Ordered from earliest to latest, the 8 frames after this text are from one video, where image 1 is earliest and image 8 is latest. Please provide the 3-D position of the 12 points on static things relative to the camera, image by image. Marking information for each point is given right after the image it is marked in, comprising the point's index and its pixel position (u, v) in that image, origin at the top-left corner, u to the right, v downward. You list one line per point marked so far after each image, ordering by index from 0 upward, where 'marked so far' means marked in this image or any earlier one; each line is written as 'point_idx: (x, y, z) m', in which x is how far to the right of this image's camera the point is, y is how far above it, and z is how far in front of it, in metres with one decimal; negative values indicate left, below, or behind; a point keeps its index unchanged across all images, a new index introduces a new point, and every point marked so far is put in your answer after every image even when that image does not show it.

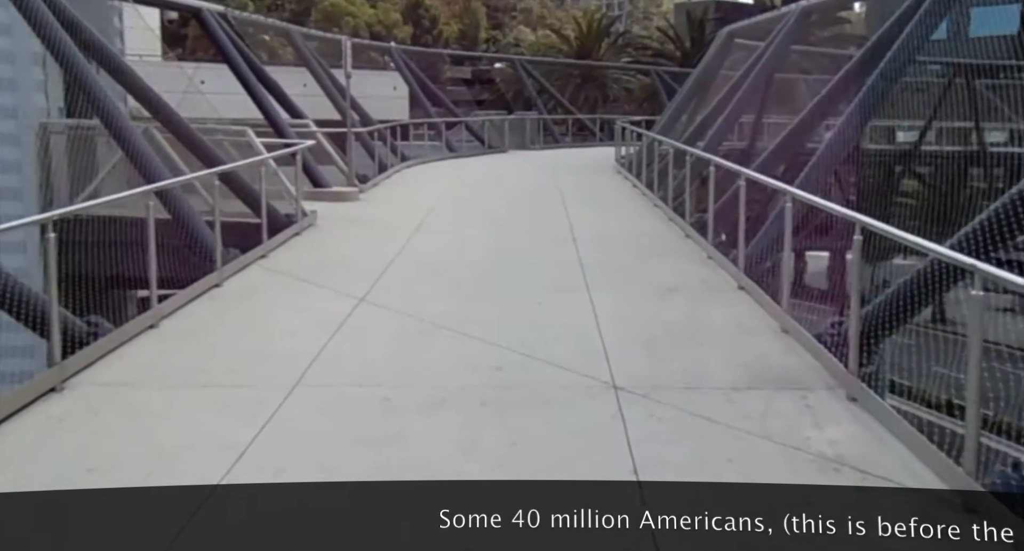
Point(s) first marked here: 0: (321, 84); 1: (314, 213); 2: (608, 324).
0: (-3.9, +3.9, +17.8) m
1: (-2.3, +0.7, +10.3) m
2: (+0.7, -0.3, +5.8) m
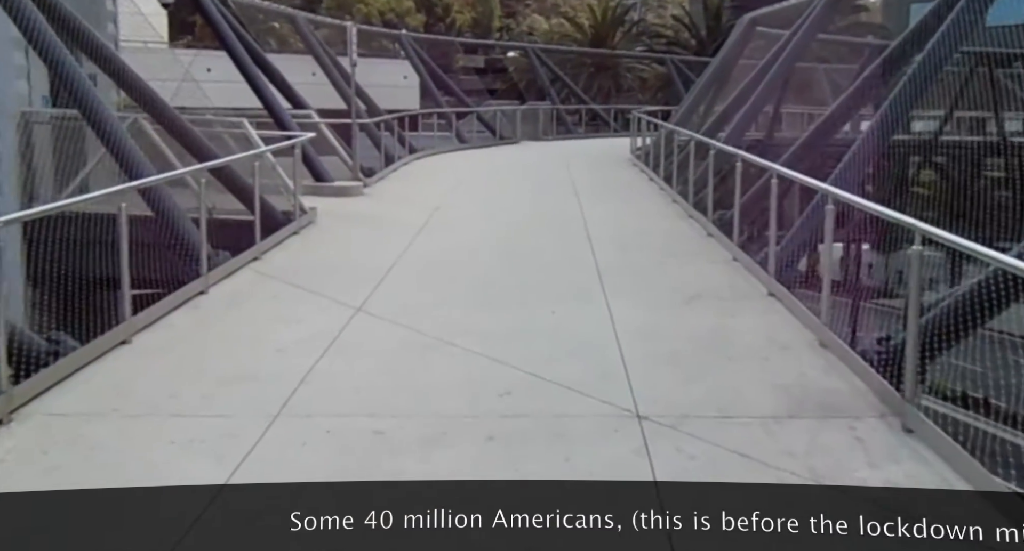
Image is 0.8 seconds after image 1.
0: (-3.6, +4.0, +17.2) m
1: (-2.2, +0.7, +9.8) m
2: (+0.7, -0.4, +5.2) m
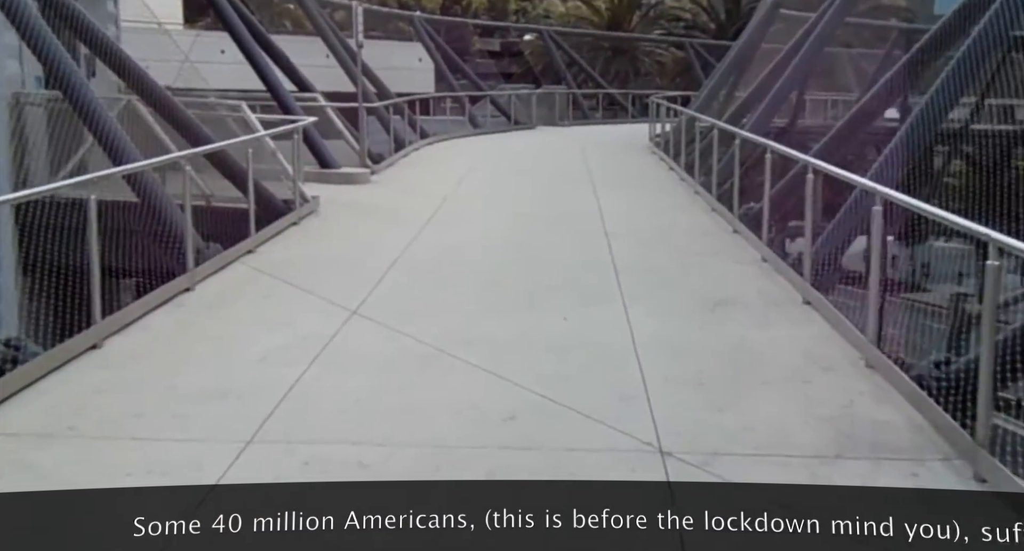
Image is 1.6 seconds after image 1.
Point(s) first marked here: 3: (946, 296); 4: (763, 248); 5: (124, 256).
0: (-3.3, +4.2, +16.7) m
1: (-2.1, +0.8, +9.3) m
2: (+0.8, -0.4, +4.7) m
3: (+2.0, -0.1, +4.1) m
4: (+2.1, +0.2, +7.2) m
5: (-2.4, +0.1, +5.4) m
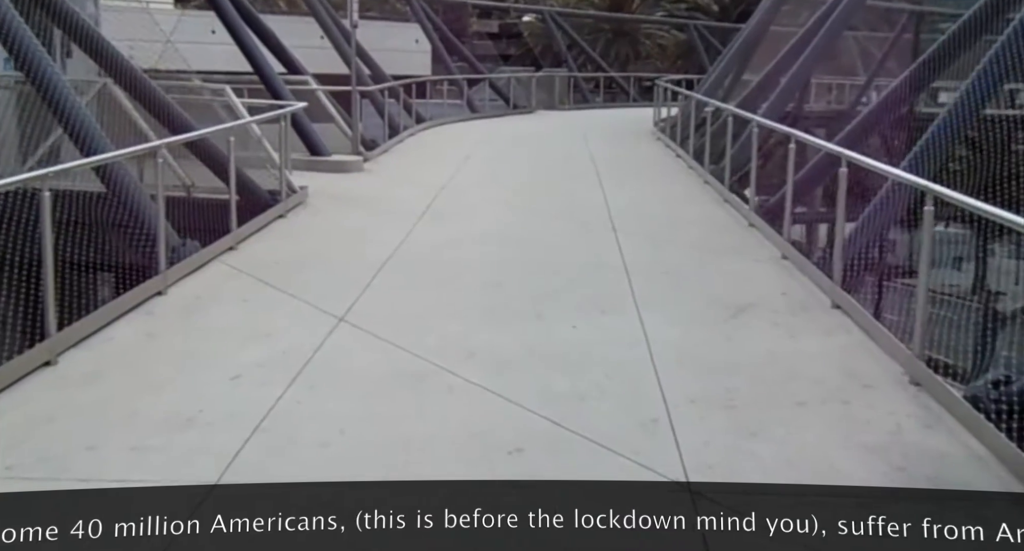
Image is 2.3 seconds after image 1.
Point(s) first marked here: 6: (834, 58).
0: (-3.3, +4.4, +16.1) m
1: (-2.1, +0.9, +8.8) m
2: (+0.8, -0.5, +4.2) m
3: (+2.0, -0.1, +3.6) m
4: (+2.1, +0.2, +6.7) m
5: (-2.4, +0.1, +4.9) m
6: (+5.6, +3.8, +15.1) m
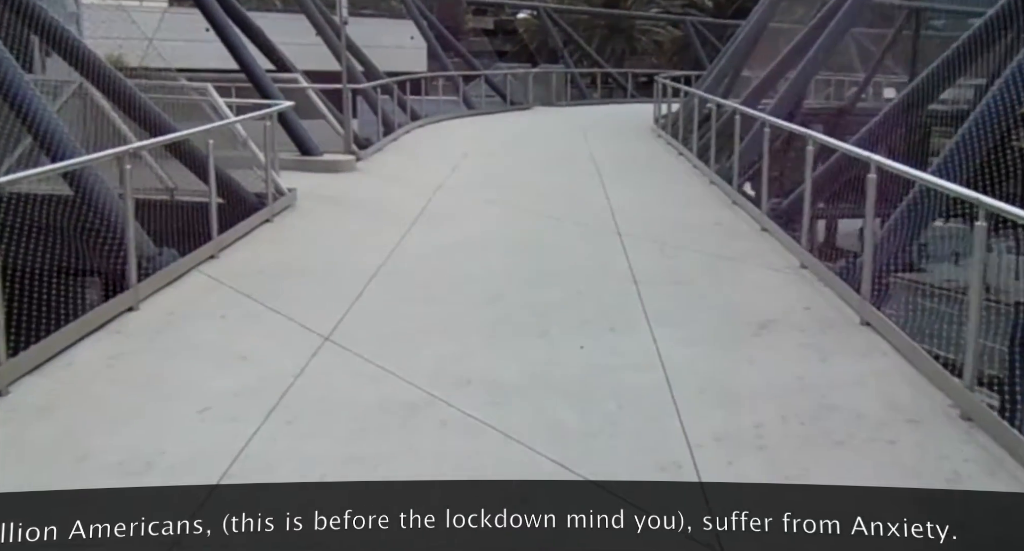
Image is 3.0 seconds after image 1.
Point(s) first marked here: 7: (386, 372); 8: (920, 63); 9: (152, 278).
0: (-3.4, +4.4, +15.6) m
1: (-2.1, +0.8, +8.3) m
2: (+0.8, -0.5, +3.8) m
3: (+2.0, -0.2, +3.2) m
4: (+2.1, +0.2, +6.3) m
5: (-2.4, 0.0, +4.4) m
6: (+5.5, +3.7, +14.7) m
7: (-0.6, -0.4, +4.2) m
8: (+7.0, +3.6, +15.1) m
9: (-2.2, 0.0, +5.4) m
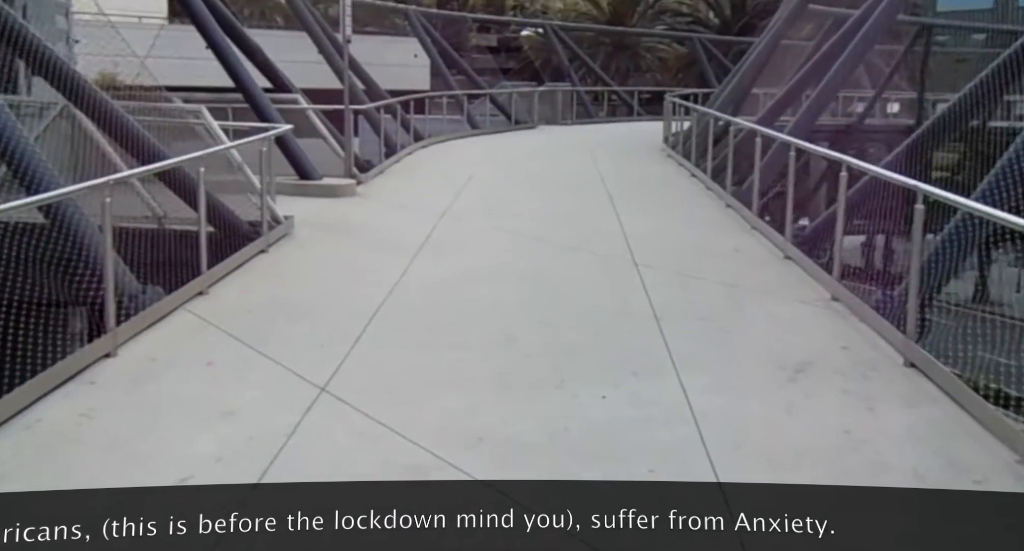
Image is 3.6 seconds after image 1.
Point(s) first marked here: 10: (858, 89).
0: (-3.3, +4.0, +15.3) m
1: (-2.0, +0.5, +7.9) m
2: (+0.9, -0.7, +3.4) m
3: (+2.1, -0.4, +2.8) m
4: (+2.2, -0.1, +5.9) m
5: (-2.3, -0.2, +4.0) m
6: (+5.6, +3.4, +14.3) m
7: (-0.6, -0.6, +3.8) m
8: (+7.1, +3.2, +14.7) m
9: (-2.2, -0.3, +5.0) m
10: (+7.0, +3.8, +17.6) m
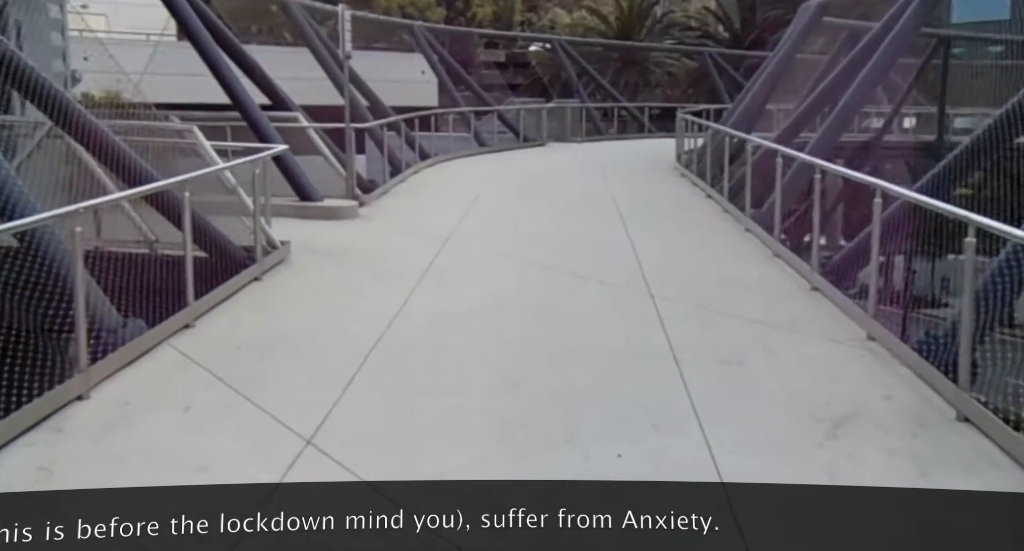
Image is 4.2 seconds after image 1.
0: (-3.2, +3.6, +15.0) m
1: (-1.9, +0.3, +7.6) m
2: (+0.9, -0.9, +3.0) m
3: (+2.1, -0.5, +2.4) m
4: (+2.2, -0.3, +5.5) m
5: (-2.3, -0.3, +3.6) m
6: (+5.7, +3.0, +13.9) m
7: (-0.5, -0.8, +3.4) m
8: (+7.3, +2.9, +14.3) m
9: (-2.1, -0.4, +4.6) m
10: (+7.1, +3.3, +17.2) m
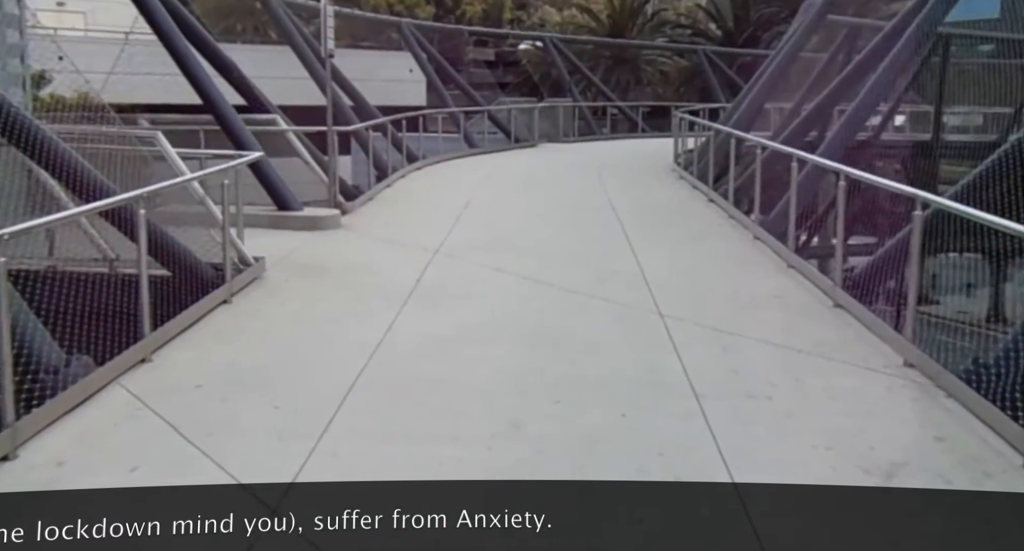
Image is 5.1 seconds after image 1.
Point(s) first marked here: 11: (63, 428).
0: (-3.3, +3.5, +14.4) m
1: (-2.0, +0.1, +7.0) m
2: (+0.9, -1.0, +2.4) m
3: (+2.1, -0.7, +1.8) m
4: (+2.2, -0.4, +4.9) m
5: (-2.3, -0.5, +3.0) m
6: (+5.6, +2.9, +13.4) m
7: (-0.5, -0.9, +2.8) m
8: (+7.1, +2.8, +13.8) m
9: (-2.1, -0.6, +4.0) m
10: (+6.9, +3.3, +16.7) m
11: (-2.0, -0.7, +4.1) m
